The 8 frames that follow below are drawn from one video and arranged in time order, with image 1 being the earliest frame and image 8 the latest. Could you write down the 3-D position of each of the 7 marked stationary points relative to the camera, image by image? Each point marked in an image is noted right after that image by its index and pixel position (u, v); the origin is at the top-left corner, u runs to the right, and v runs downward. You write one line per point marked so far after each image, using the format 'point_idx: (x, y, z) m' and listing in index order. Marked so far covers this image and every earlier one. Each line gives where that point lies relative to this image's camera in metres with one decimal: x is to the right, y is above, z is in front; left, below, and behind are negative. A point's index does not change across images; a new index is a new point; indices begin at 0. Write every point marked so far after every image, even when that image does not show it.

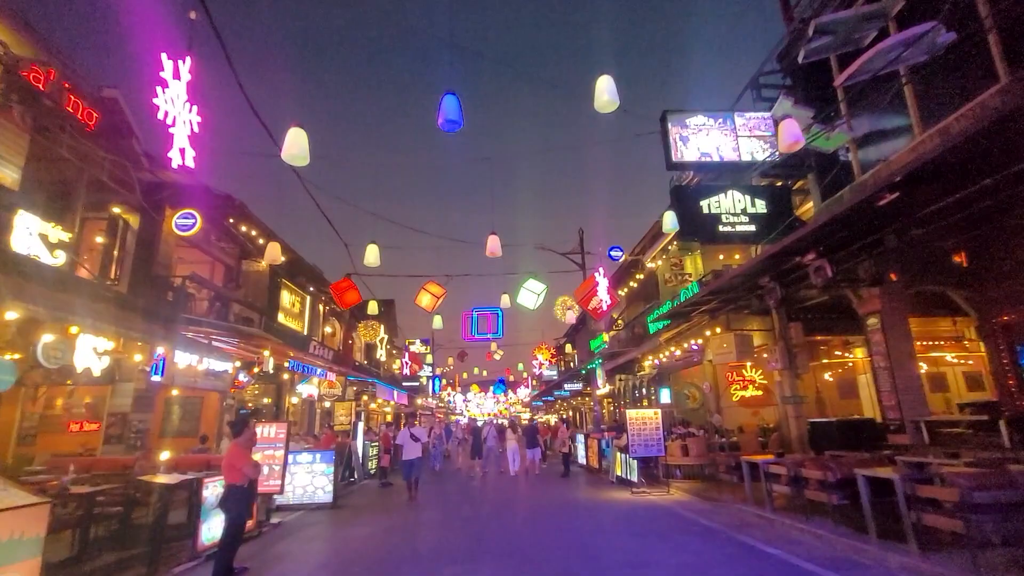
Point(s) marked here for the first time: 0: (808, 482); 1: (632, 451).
0: (+4.0, -2.6, +6.7) m
1: (+2.6, -3.5, +10.6) m
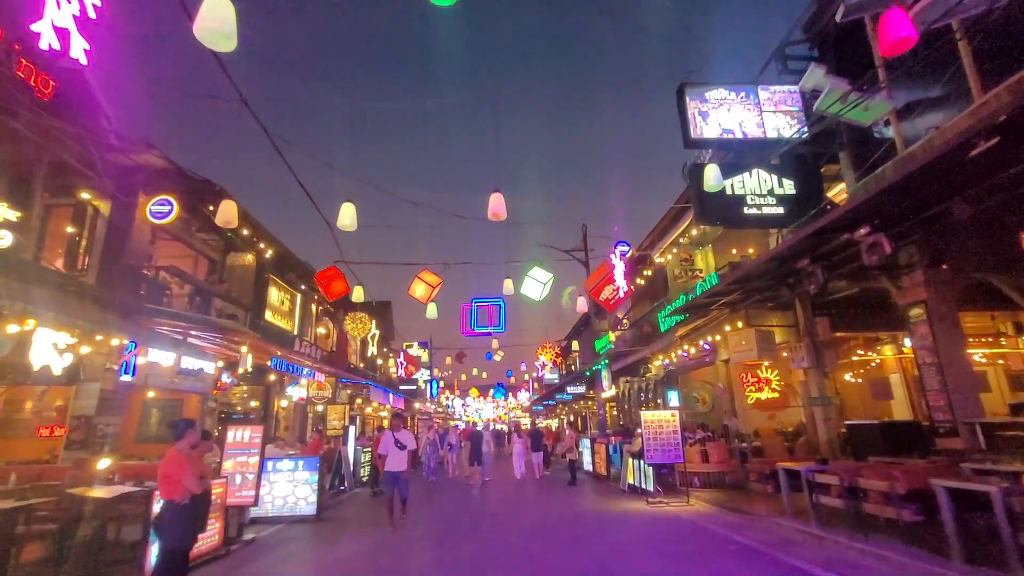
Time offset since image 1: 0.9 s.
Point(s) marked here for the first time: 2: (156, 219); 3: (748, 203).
0: (+4.1, -2.4, +5.8) m
1: (+2.6, -3.3, +9.6) m
2: (-8.0, +1.5, +11.2) m
3: (+4.3, +1.5, +9.0) m
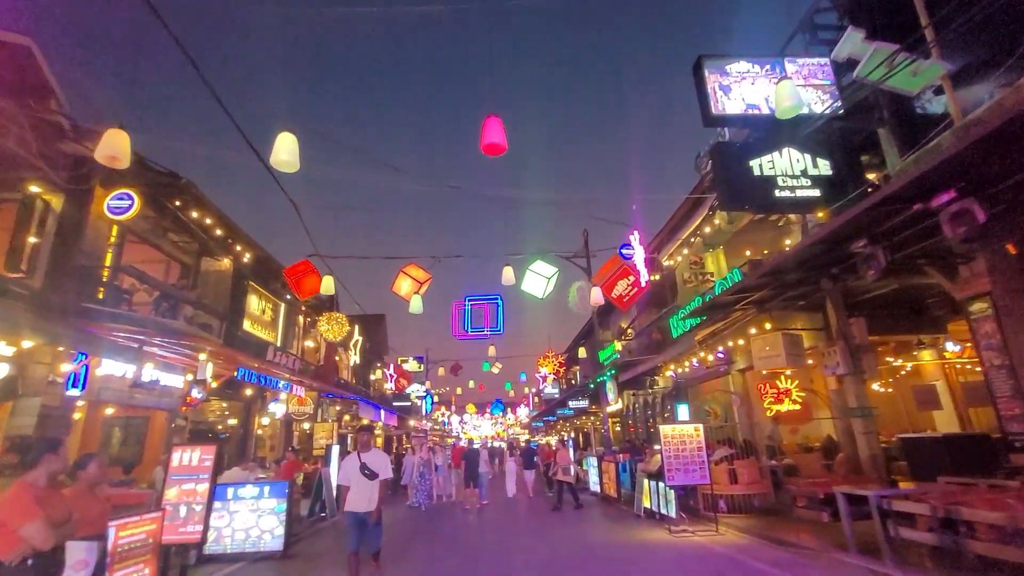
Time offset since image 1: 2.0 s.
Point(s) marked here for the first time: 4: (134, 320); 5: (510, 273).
0: (+4.1, -2.2, +4.5) m
1: (+2.6, -3.2, +8.3) m
2: (-8.0, +1.5, +10.1) m
3: (+4.2, +1.6, +7.9) m
4: (-6.4, -0.6, +8.7) m
5: (0.0, +0.3, +9.4) m
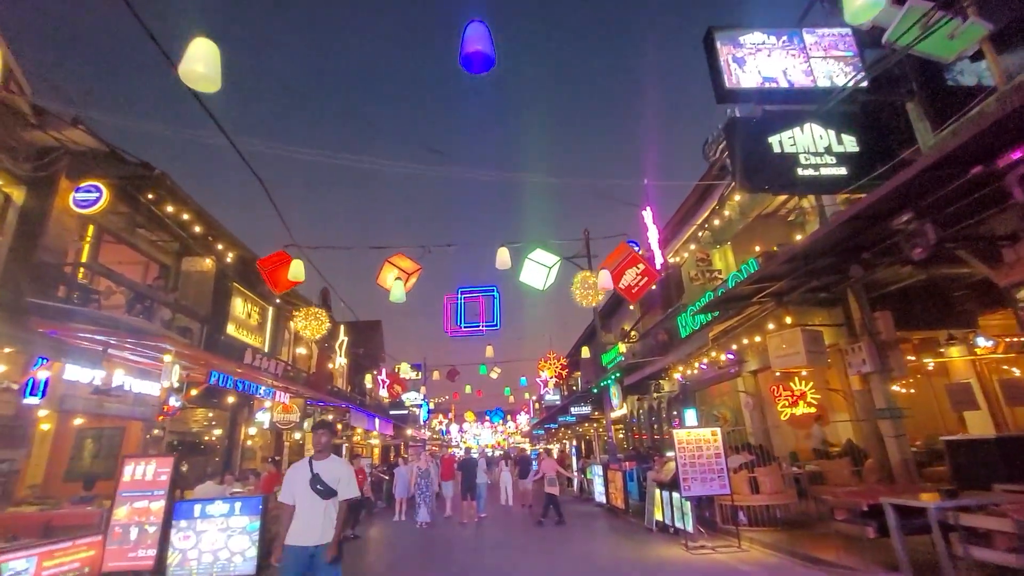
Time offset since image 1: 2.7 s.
0: (+4.1, -1.9, +3.8) m
1: (+2.6, -3.1, +7.5) m
2: (-8.1, +1.5, +9.3) m
3: (+4.2, +1.8, +7.2) m
4: (-6.5, -0.5, +7.9) m
5: (-0.1, +0.4, +8.7) m
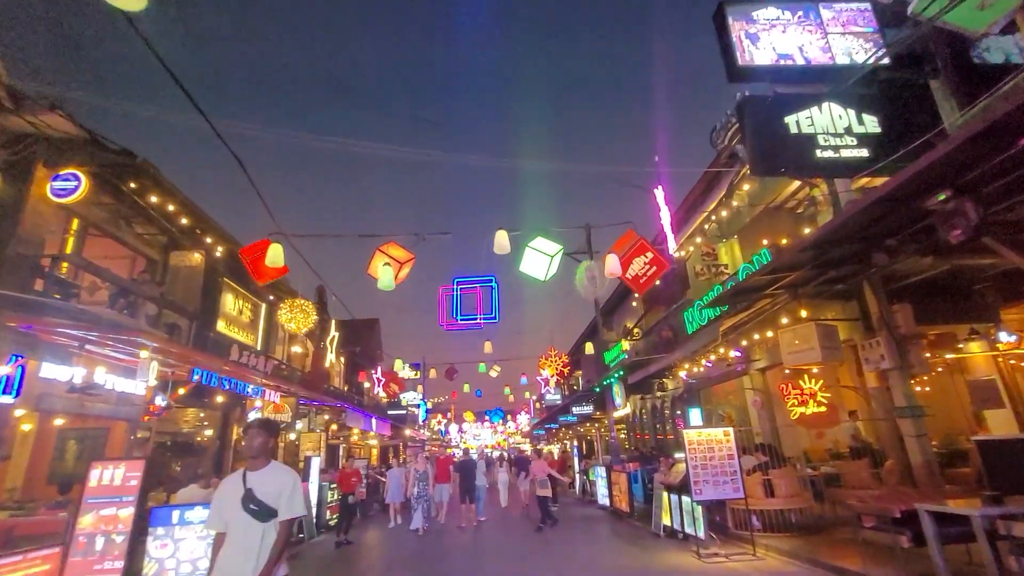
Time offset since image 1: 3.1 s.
0: (+4.1, -1.8, +3.3) m
1: (+2.6, -2.9, +7.1) m
2: (-8.1, +1.6, +8.9) m
3: (+4.2, +2.0, +6.8) m
4: (-6.5, -0.4, +7.4) m
5: (-0.1, +0.5, +8.2) m
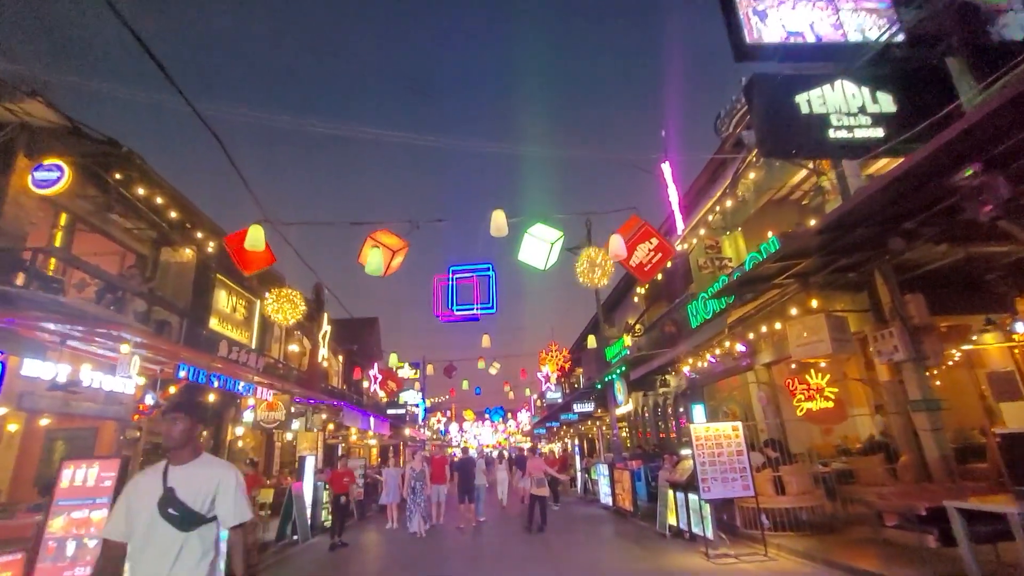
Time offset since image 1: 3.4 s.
0: (+4.1, -1.6, +3.0) m
1: (+2.6, -2.8, +6.8) m
2: (-8.1, +1.7, +8.6) m
3: (+4.1, +2.1, +6.4) m
4: (-6.5, -0.3, +7.1) m
5: (-0.1, +0.7, +7.9) m
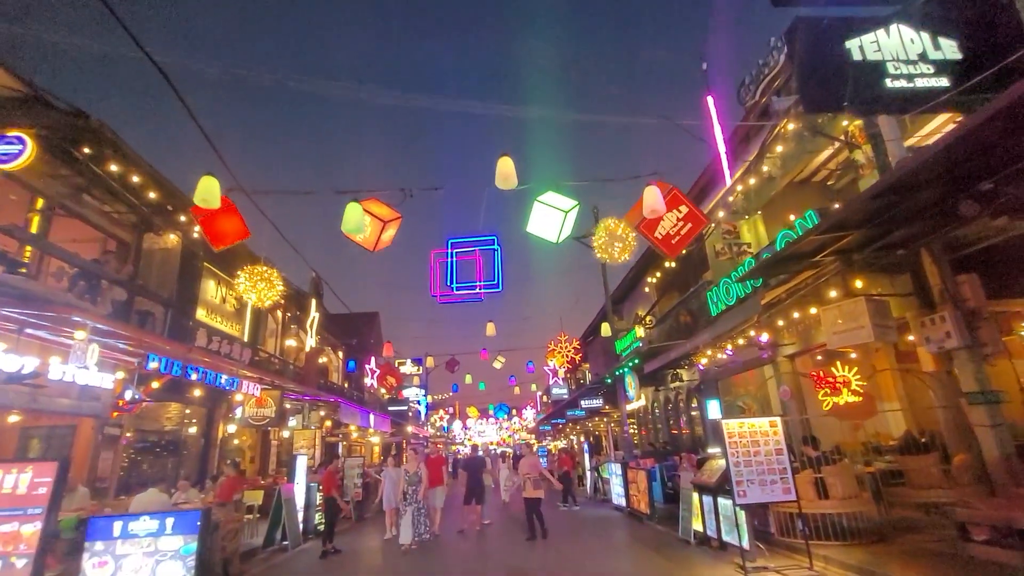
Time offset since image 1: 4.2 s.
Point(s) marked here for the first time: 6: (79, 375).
0: (+4.2, -1.4, +2.2) m
1: (+2.7, -2.5, +6.0) m
2: (-8.0, +2.0, +7.8) m
3: (+4.2, +2.4, +5.6) m
4: (-6.4, -0.1, +6.4) m
5: (0.0, +0.9, +7.1) m
6: (-7.7, -1.5, +8.9) m
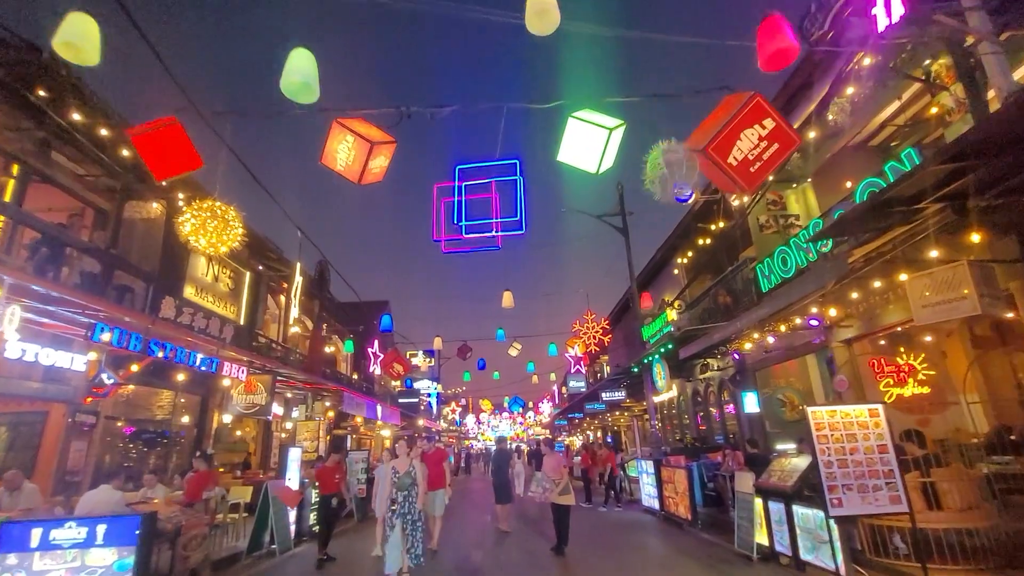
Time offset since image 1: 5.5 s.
0: (+4.3, -0.9, +0.7) m
1: (+3.0, -2.0, +4.6) m
2: (-7.7, +2.5, +6.7) m
3: (+4.5, +2.9, +4.1) m
4: (-6.1, +0.5, +5.2) m
5: (+0.3, +1.4, +5.8) m
6: (-7.4, -1.0, +7.8) m
